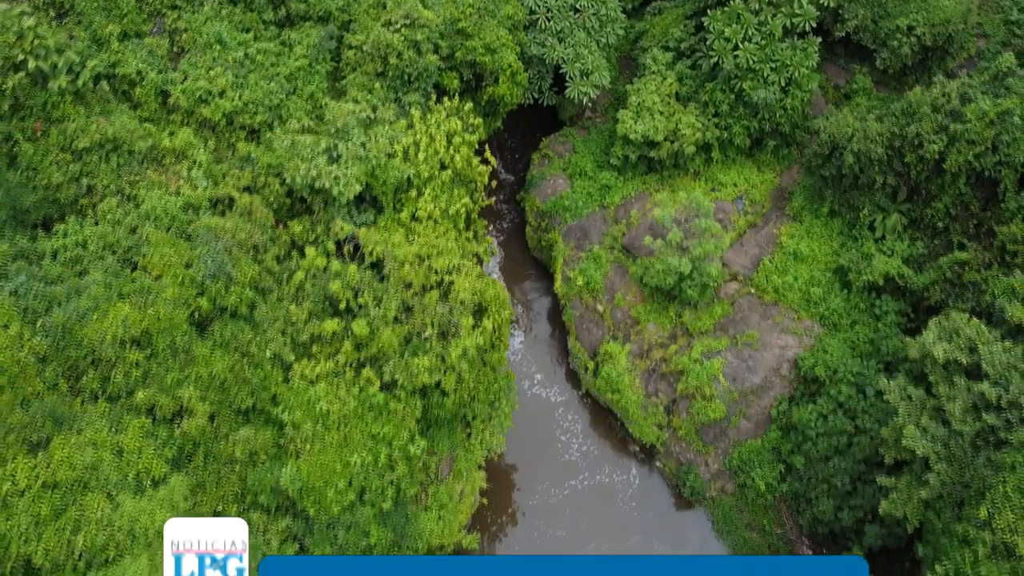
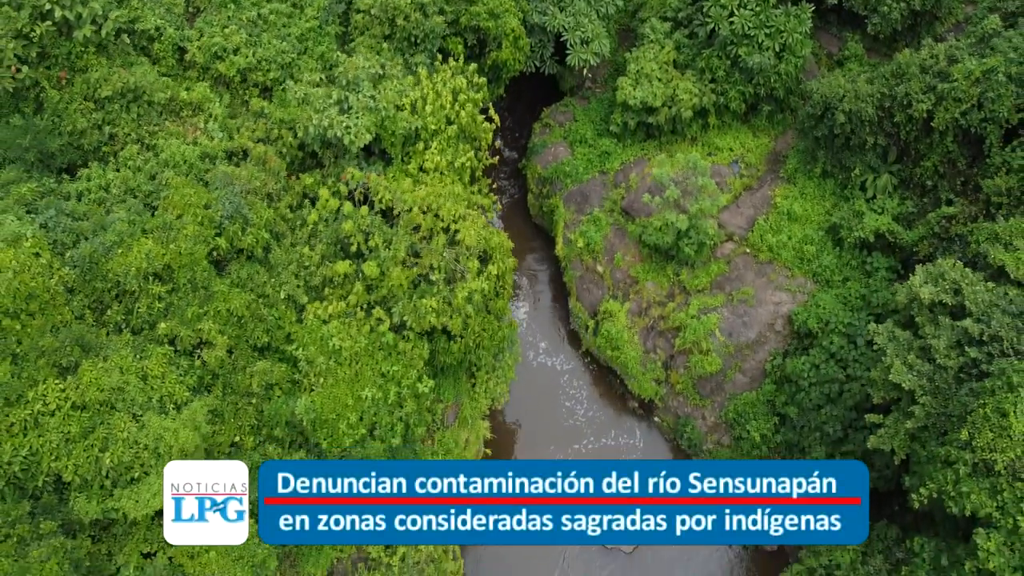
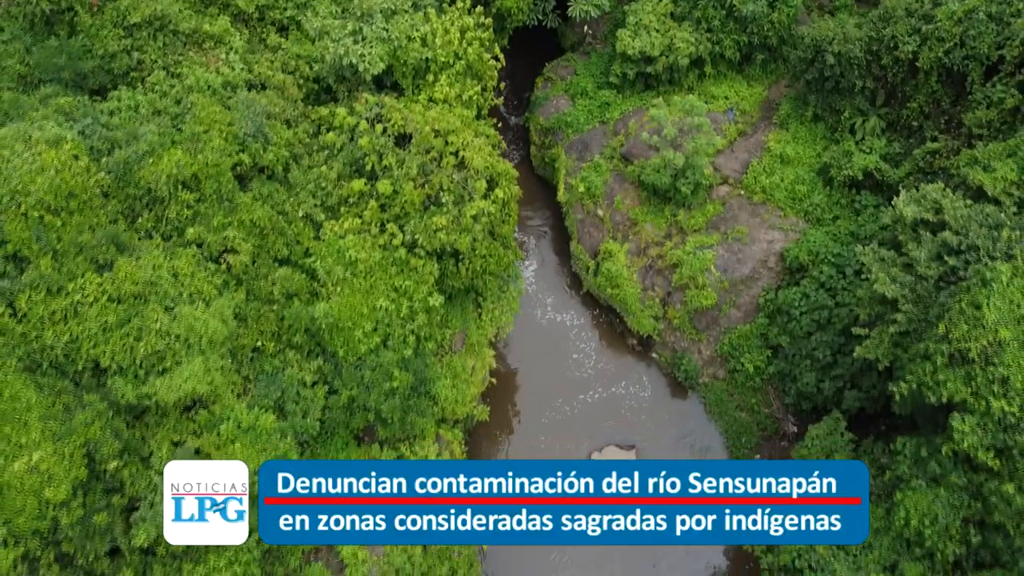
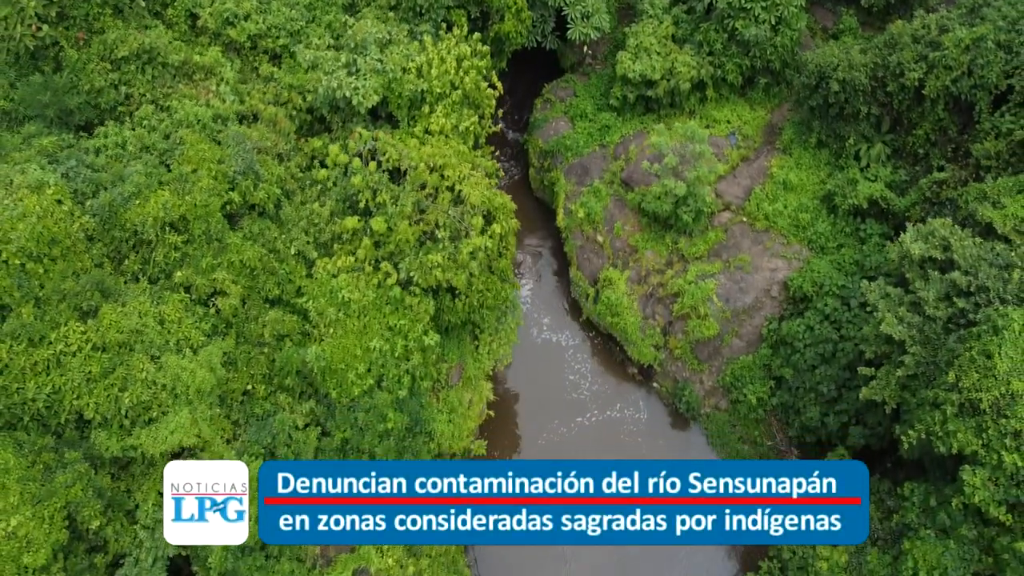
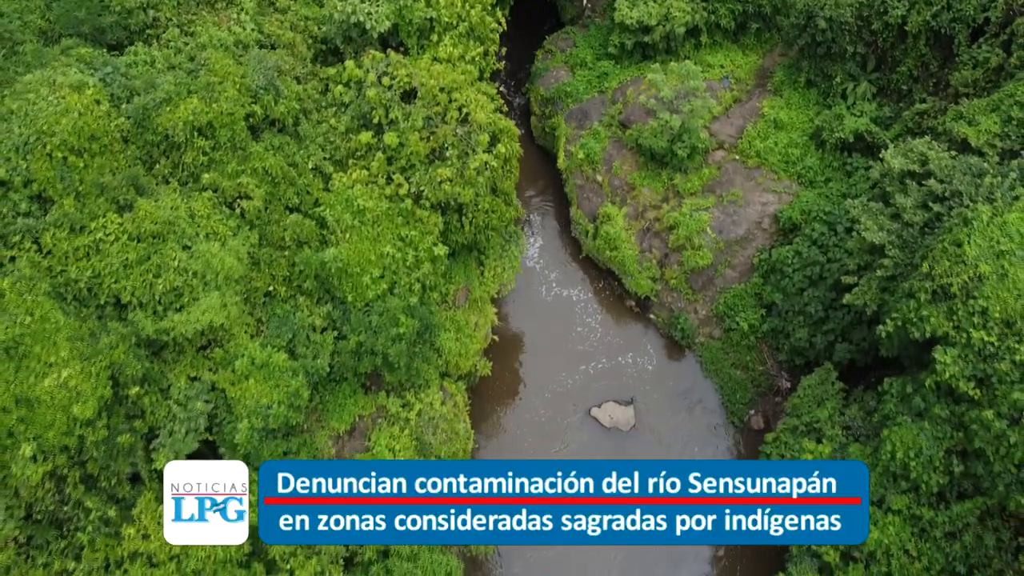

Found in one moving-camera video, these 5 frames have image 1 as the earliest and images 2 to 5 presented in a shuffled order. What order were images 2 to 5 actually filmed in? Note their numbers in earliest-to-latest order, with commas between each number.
2, 4, 3, 5
